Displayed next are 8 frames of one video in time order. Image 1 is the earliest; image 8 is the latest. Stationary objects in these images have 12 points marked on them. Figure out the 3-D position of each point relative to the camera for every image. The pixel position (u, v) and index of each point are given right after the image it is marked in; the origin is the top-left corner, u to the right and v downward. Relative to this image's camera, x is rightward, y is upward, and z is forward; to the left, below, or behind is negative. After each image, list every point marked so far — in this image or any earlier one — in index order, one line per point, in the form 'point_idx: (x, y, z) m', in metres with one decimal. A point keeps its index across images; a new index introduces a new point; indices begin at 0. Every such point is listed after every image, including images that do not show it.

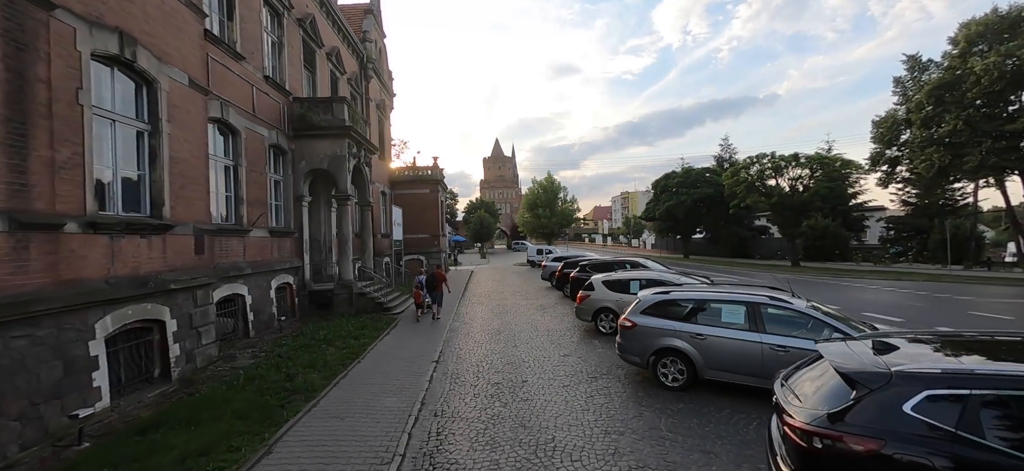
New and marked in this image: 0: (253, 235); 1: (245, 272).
0: (-6.6, 0.0, +10.4) m
1: (-6.5, -0.9, +9.8) m
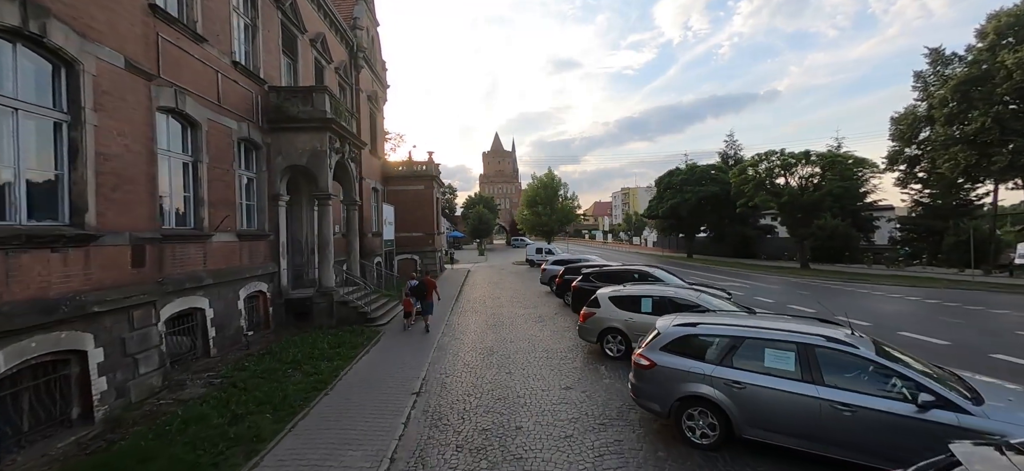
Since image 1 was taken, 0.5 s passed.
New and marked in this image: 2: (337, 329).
0: (-6.7, -0.1, +9.3) m
1: (-6.6, -1.0, +8.7) m
2: (-4.9, -2.6, +11.4) m
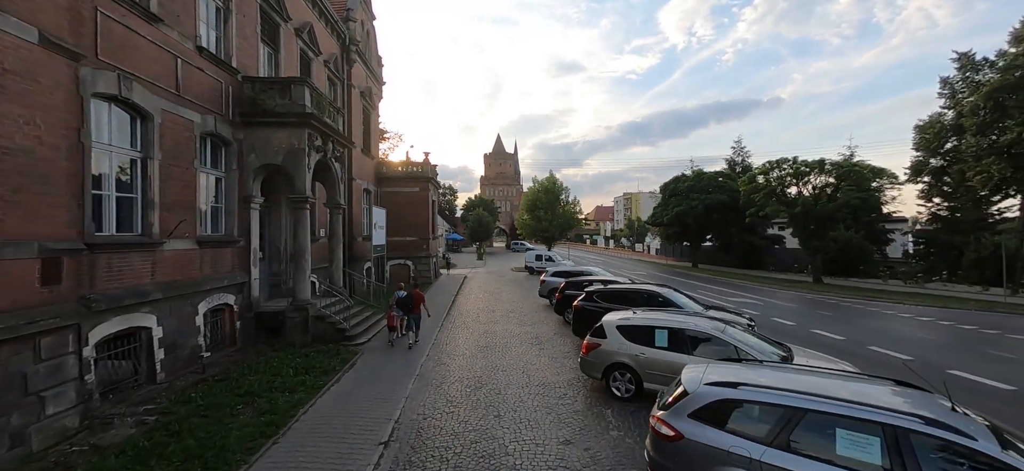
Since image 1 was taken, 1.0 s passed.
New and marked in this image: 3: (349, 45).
0: (-6.8, -0.2, +8.1) m
1: (-6.7, -1.2, +7.6) m
2: (-5.0, -2.8, +10.2) m
3: (-7.1, +8.4, +17.8) m
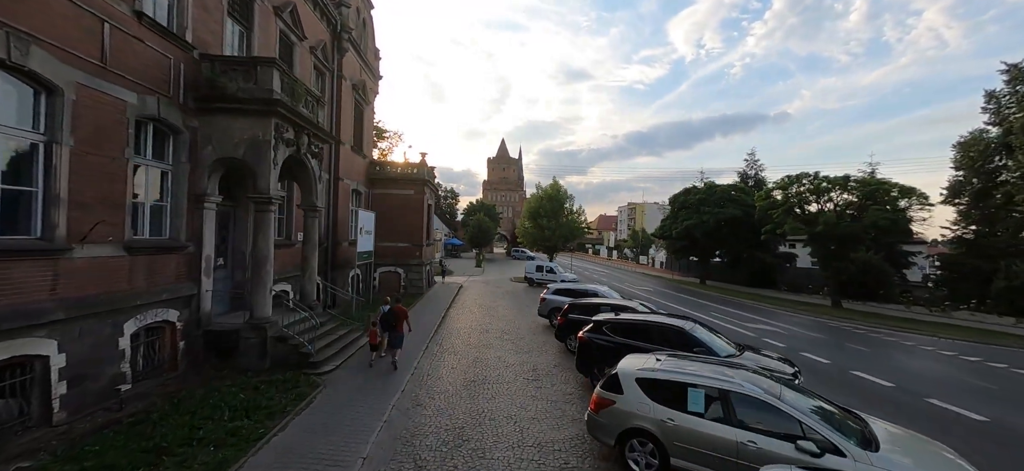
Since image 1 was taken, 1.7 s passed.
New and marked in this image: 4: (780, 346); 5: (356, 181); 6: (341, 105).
0: (-6.9, -0.3, +6.6) m
1: (-6.8, -1.2, +6.0) m
2: (-5.2, -3.0, +8.6) m
3: (-6.9, +8.2, +16.4) m
4: (+9.2, -3.8, +13.9) m
5: (-7.3, +2.6, +19.0) m
6: (-7.1, +5.4, +16.9) m
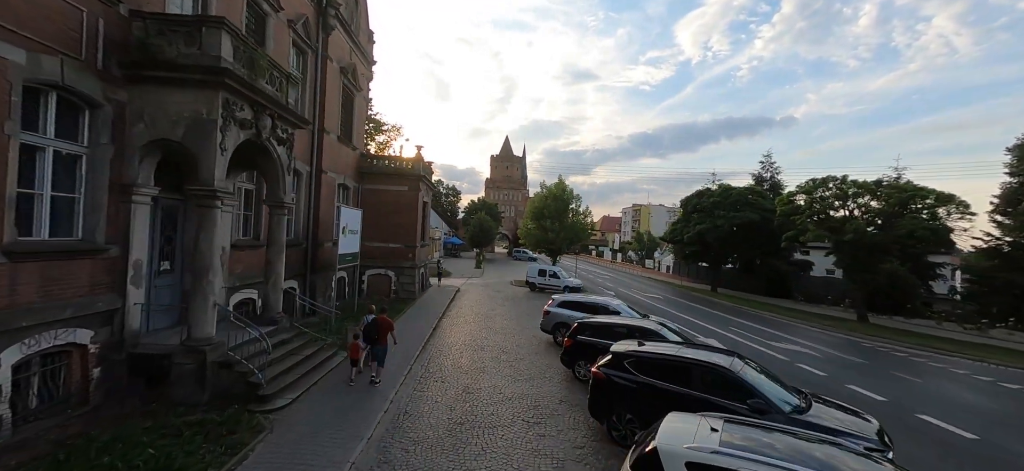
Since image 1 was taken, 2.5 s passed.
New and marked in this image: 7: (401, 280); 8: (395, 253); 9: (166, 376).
0: (-6.9, -0.3, +4.8) m
1: (-6.9, -1.2, +4.3) m
2: (-5.3, -3.0, +6.9) m
3: (-6.6, +8.2, +14.6) m
4: (+9.1, -4.2, +12.1) m
5: (-7.2, +2.6, +17.3) m
6: (-6.9, +5.4, +15.1) m
7: (-5.4, -2.2, +19.8) m
8: (-5.7, -0.9, +19.9) m
9: (-6.2, -2.5, +7.3) m
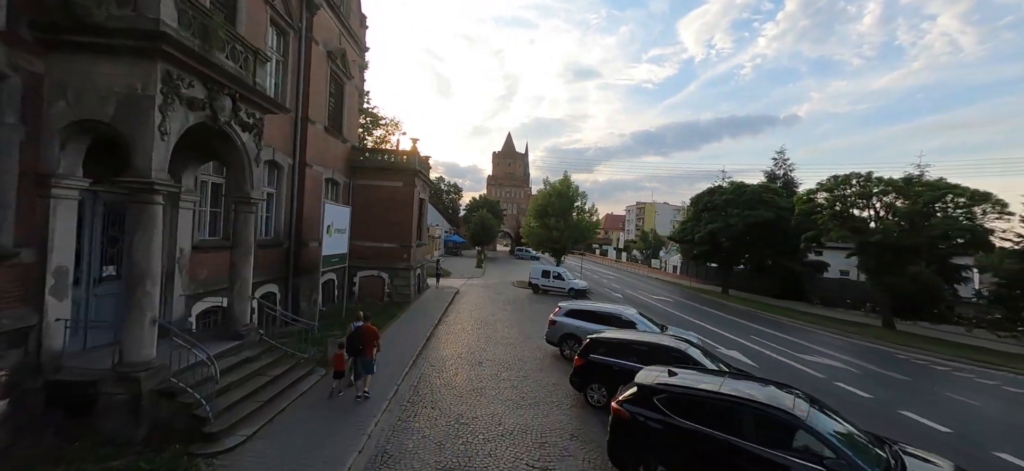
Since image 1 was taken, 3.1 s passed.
0: (-6.9, -0.4, +3.5) m
1: (-6.9, -1.3, +3.0) m
2: (-5.2, -3.1, +5.6) m
3: (-6.5, +8.2, +13.3) m
4: (+9.2, -4.2, +10.7) m
5: (-7.1, +2.6, +15.9) m
6: (-6.8, +5.4, +13.8) m
7: (-5.3, -2.1, +18.5) m
8: (-5.6, -0.8, +18.6) m
9: (-6.2, -2.5, +6.0) m
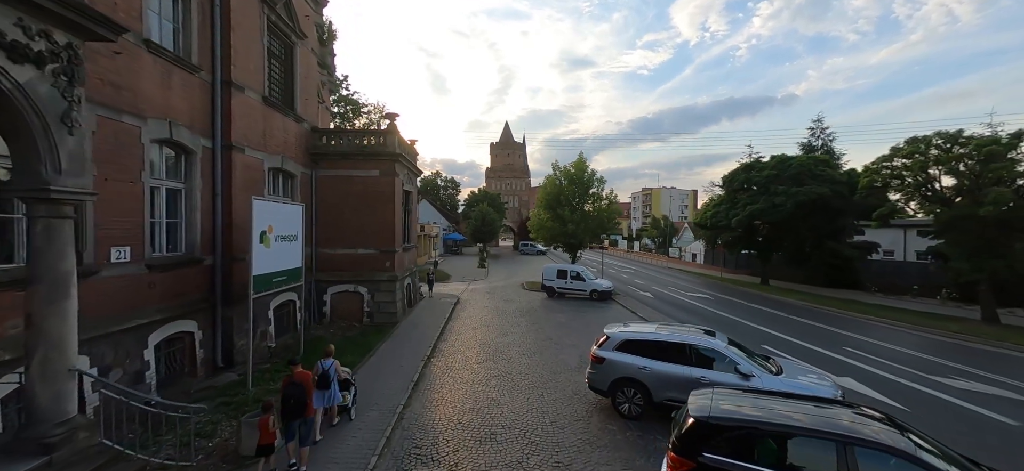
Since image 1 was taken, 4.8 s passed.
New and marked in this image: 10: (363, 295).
0: (-6.6, -0.8, -0.4) m
1: (-6.5, -1.7, -0.9) m
2: (-4.8, -3.4, +1.7) m
3: (-6.6, +7.9, +9.2) m
4: (+9.7, -3.7, +6.8) m
5: (-6.8, +2.4, +12.0) m
6: (-6.8, +5.2, +9.8) m
7: (-4.9, -2.2, +14.6) m
8: (-5.2, -0.9, +14.7) m
9: (-5.8, -2.9, +2.2) m
10: (-5.3, -2.1, +14.5) m
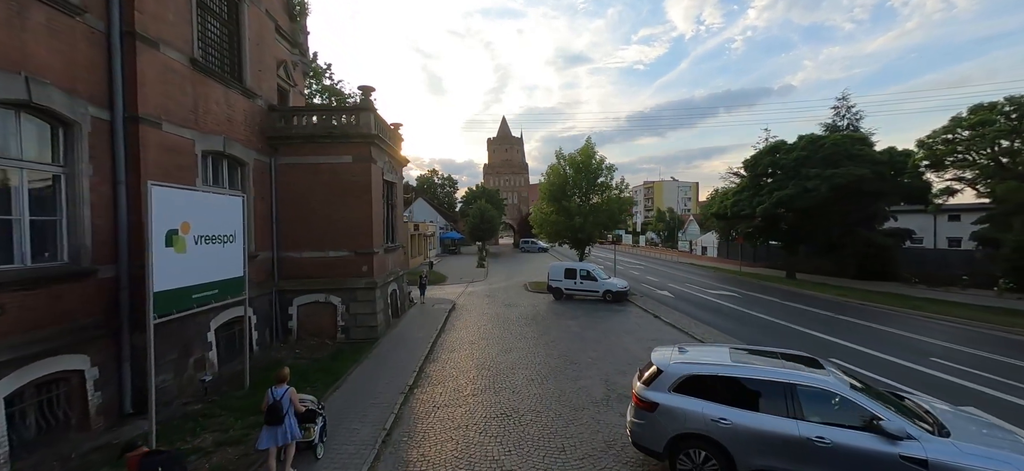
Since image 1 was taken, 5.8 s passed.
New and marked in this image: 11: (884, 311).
0: (-6.5, -0.8, -2.8) m
1: (-6.4, -1.8, -3.4) m
2: (-4.6, -3.4, -0.7) m
3: (-6.8, +7.9, +6.7) m
4: (+9.8, -3.3, +4.4) m
5: (-6.8, +2.4, +9.5) m
6: (-6.8, +5.1, +7.3) m
7: (-4.8, -2.2, +12.2) m
8: (-5.1, -0.9, +12.2) m
9: (-5.6, -2.9, -0.3) m
10: (-5.2, -2.1, +12.0) m
11: (+16.4, -3.3, +17.8) m
